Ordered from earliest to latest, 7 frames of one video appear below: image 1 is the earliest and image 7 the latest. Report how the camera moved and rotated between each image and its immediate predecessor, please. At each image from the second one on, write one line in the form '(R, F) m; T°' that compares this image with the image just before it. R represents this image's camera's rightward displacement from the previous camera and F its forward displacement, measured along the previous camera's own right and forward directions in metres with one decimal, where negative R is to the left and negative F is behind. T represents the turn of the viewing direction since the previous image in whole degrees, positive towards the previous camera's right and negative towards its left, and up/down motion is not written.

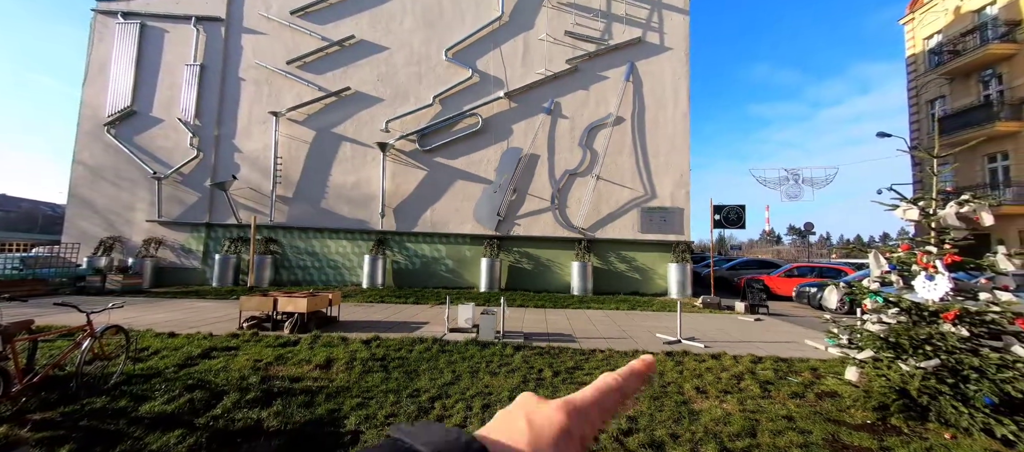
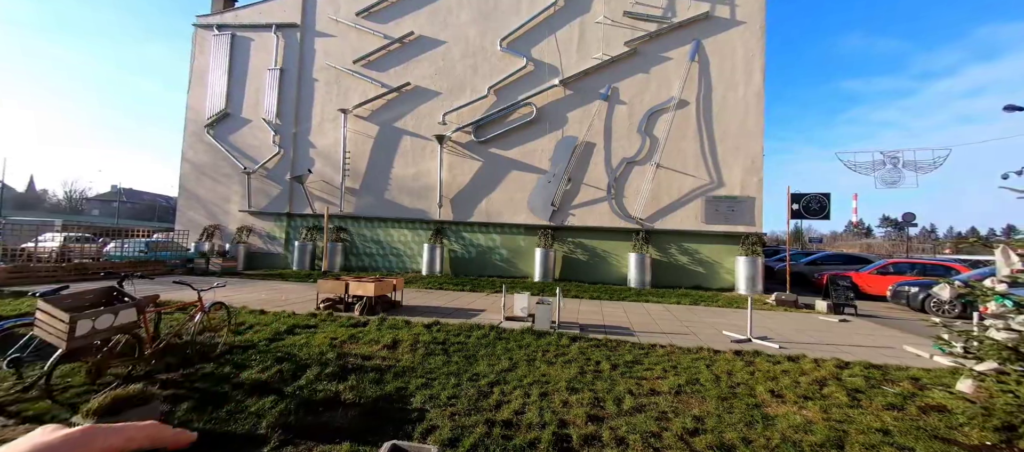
(-0.1, 0.0) m; -8°
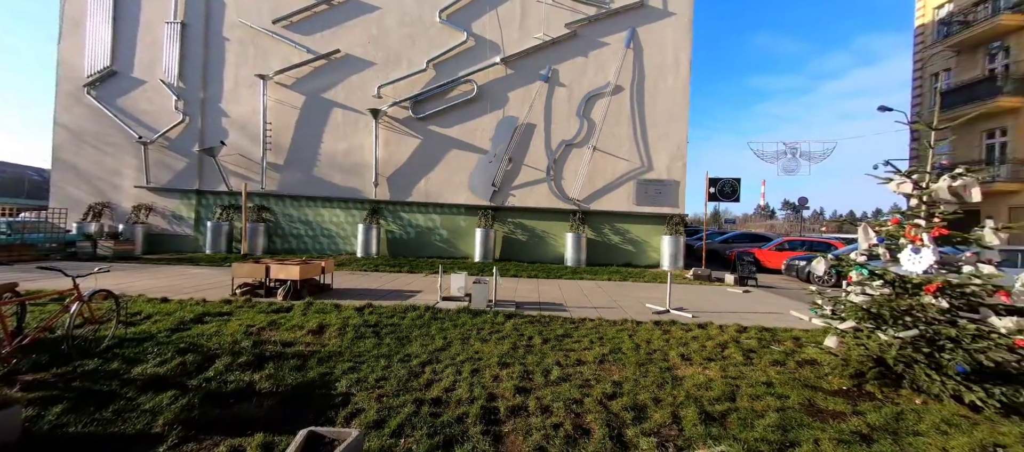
(+0.1, 0.0) m; +9°
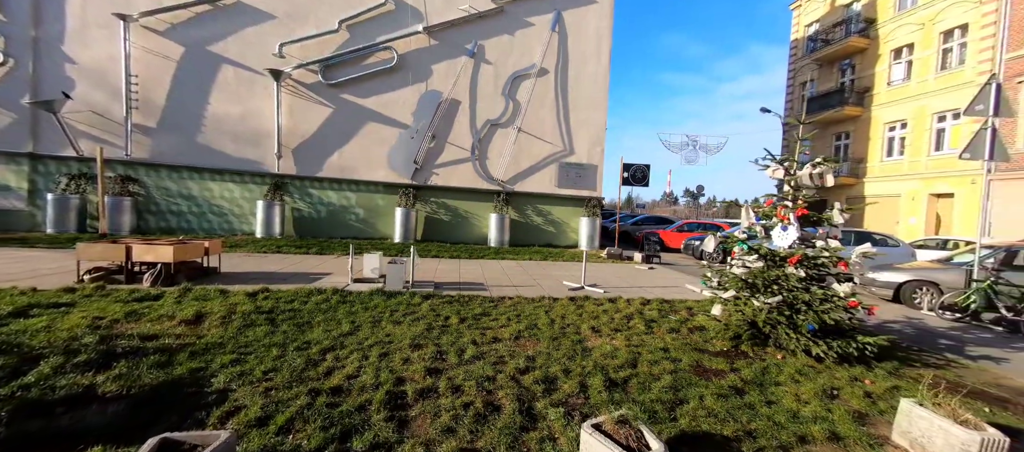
(+0.1, +0.1) m; +11°
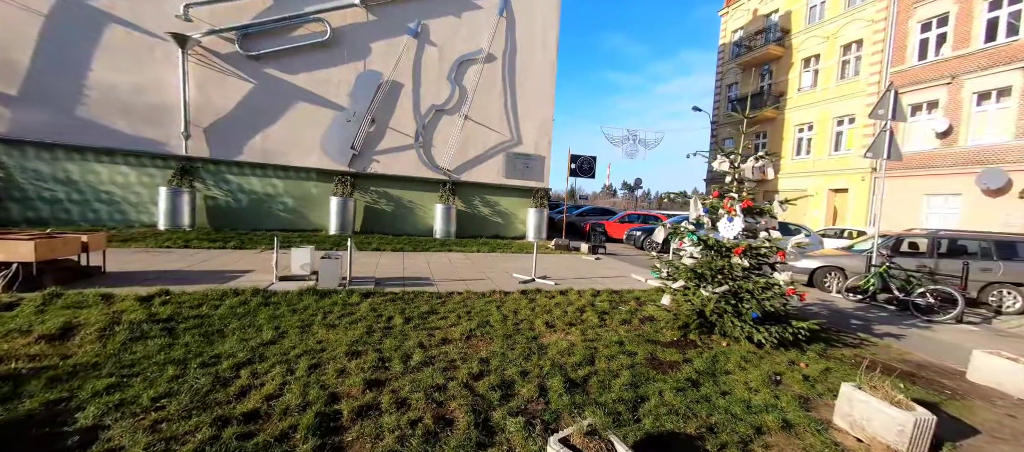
(-0.1, +0.3) m; +9°
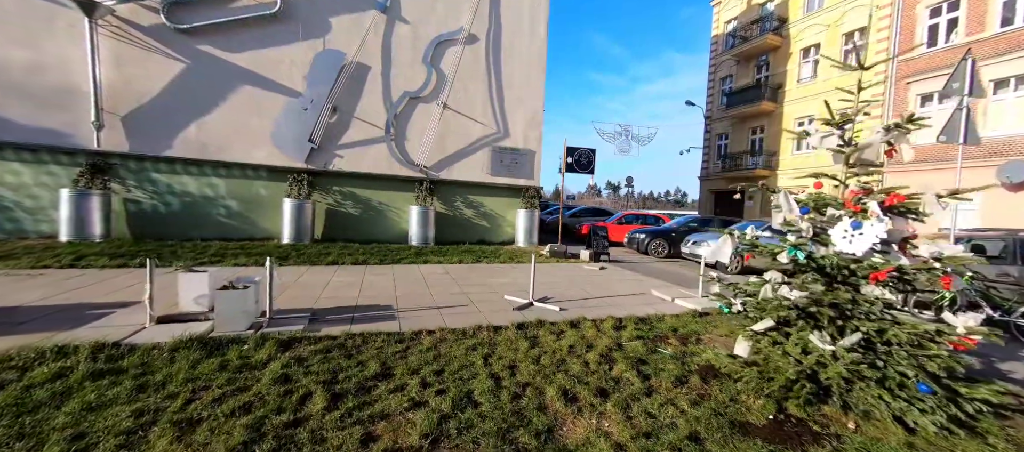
(-0.1, +1.7) m; +2°
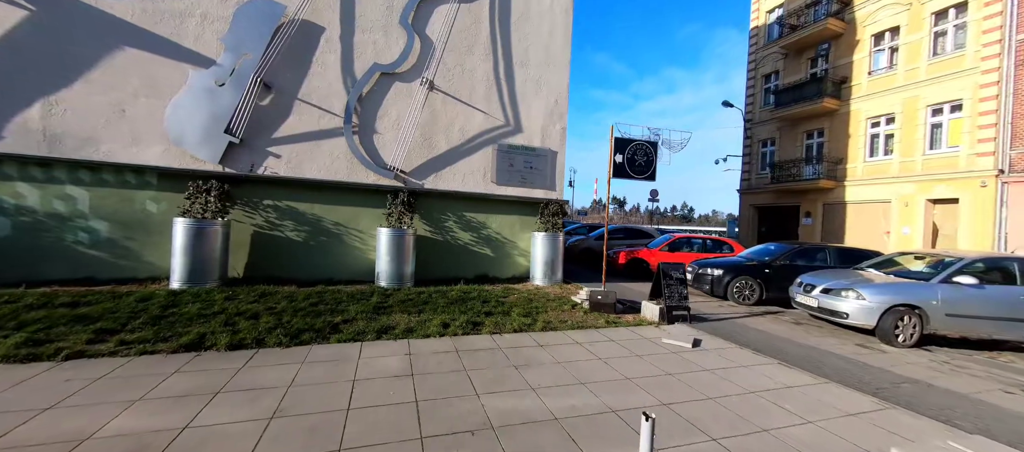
(-0.3, +3.7) m; -1°
